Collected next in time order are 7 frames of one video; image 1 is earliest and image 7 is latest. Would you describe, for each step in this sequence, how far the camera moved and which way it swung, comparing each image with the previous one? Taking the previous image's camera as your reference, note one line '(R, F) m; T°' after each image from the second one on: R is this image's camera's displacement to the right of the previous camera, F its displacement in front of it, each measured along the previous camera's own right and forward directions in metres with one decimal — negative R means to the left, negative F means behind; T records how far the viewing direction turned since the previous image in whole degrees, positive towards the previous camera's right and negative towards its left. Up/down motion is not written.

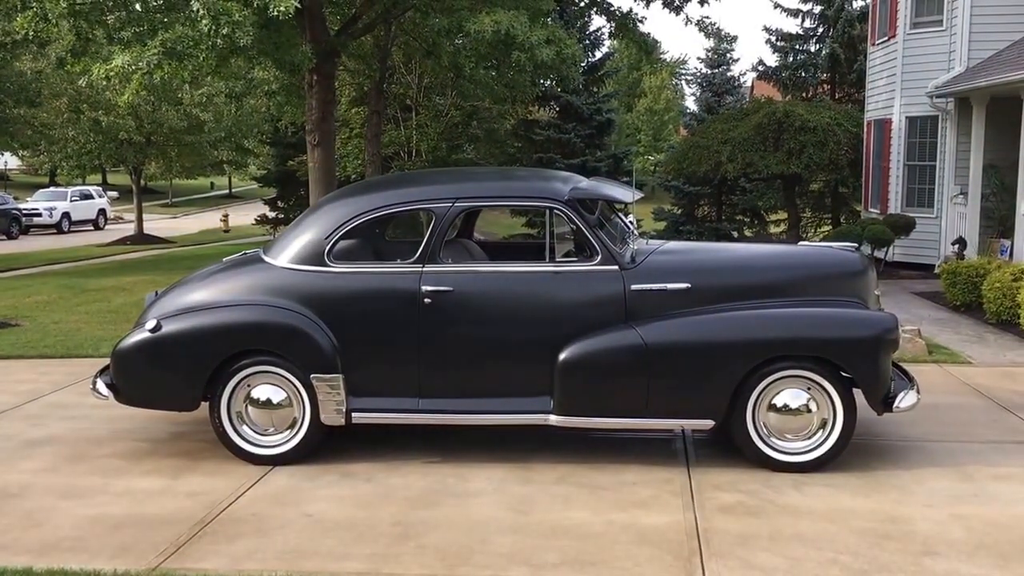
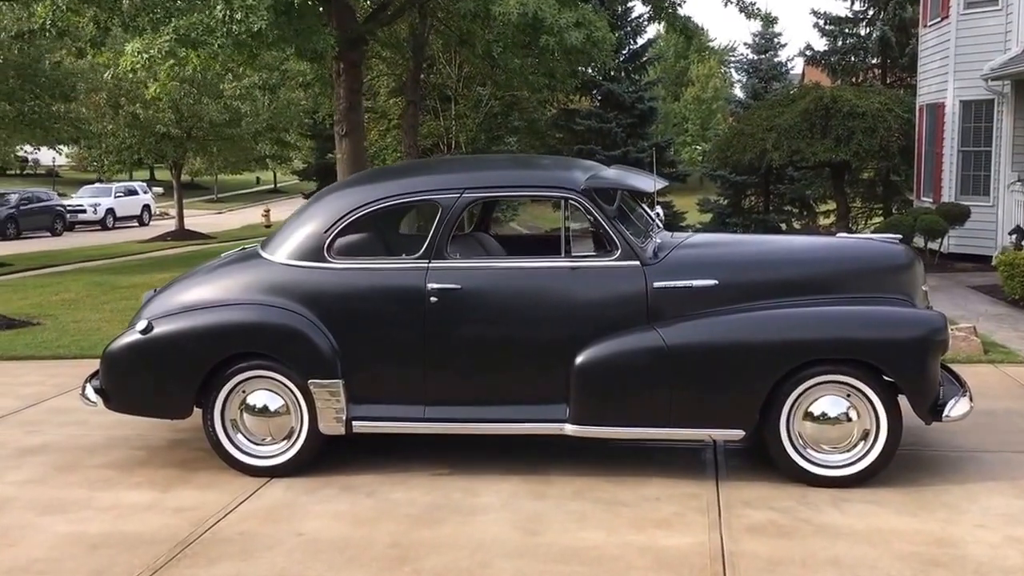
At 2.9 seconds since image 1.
(+0.2, +0.4) m; -3°
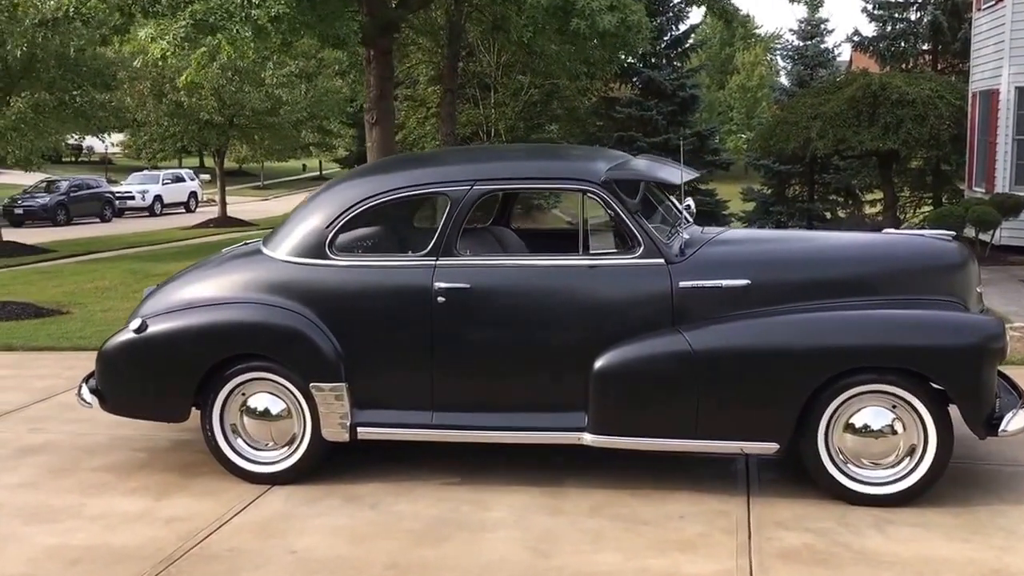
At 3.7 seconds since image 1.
(+0.1, +0.4) m; -2°
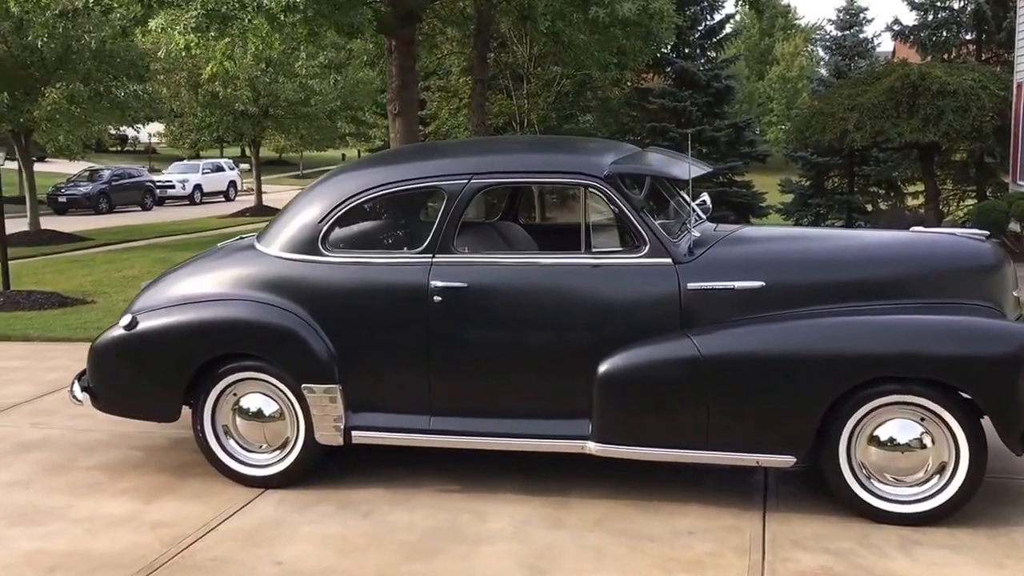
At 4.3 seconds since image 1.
(+0.2, +0.3) m; -2°
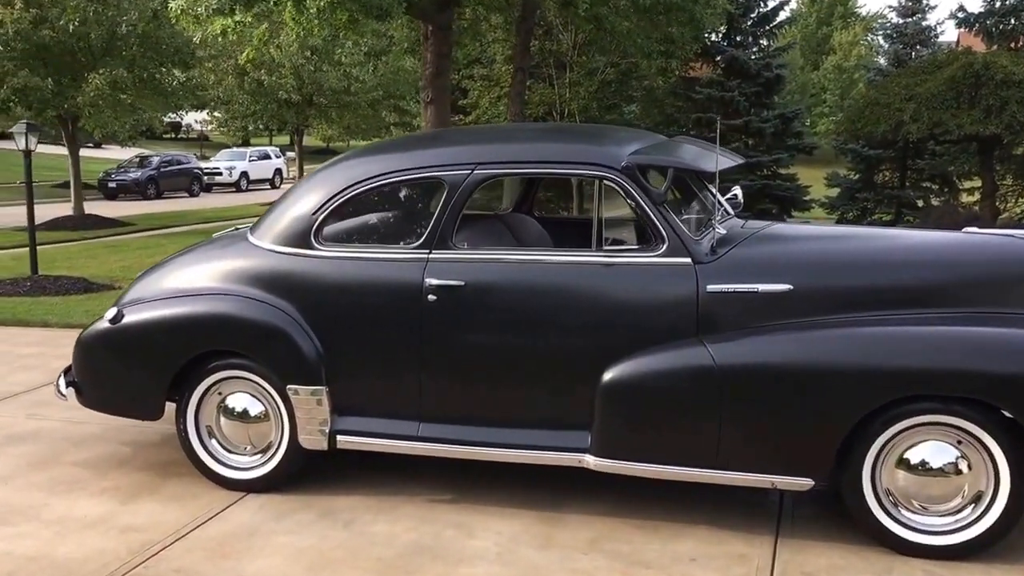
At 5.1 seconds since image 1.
(+0.2, +0.3) m; -3°
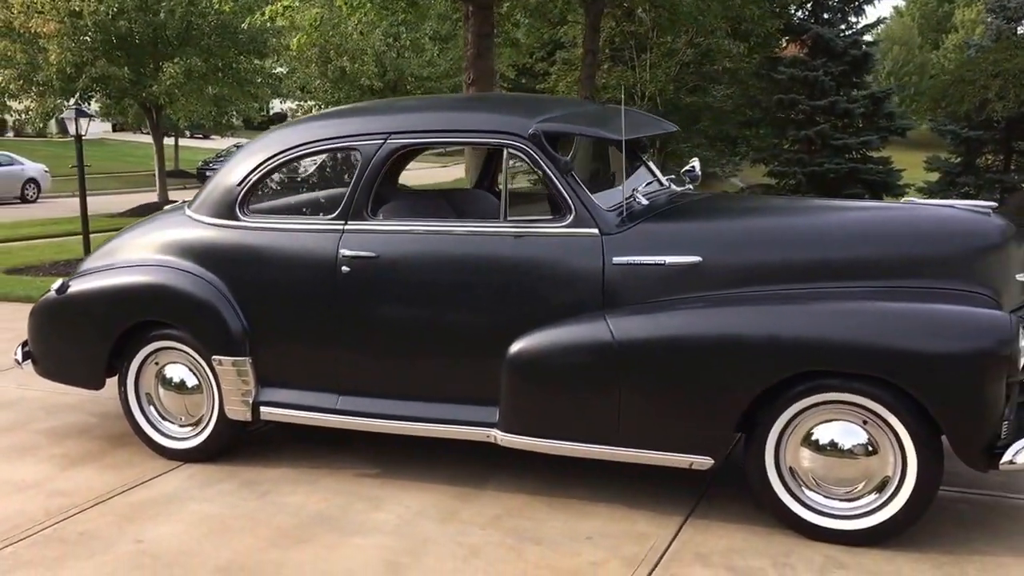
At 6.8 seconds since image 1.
(+0.8, +0.1) m; -6°
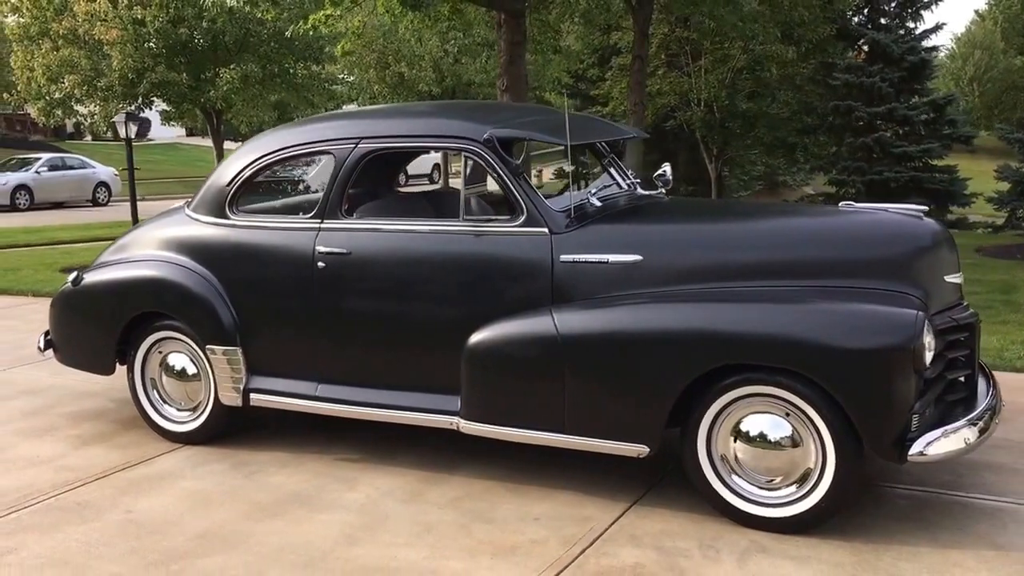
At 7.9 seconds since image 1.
(+0.5, -0.3) m; -4°
